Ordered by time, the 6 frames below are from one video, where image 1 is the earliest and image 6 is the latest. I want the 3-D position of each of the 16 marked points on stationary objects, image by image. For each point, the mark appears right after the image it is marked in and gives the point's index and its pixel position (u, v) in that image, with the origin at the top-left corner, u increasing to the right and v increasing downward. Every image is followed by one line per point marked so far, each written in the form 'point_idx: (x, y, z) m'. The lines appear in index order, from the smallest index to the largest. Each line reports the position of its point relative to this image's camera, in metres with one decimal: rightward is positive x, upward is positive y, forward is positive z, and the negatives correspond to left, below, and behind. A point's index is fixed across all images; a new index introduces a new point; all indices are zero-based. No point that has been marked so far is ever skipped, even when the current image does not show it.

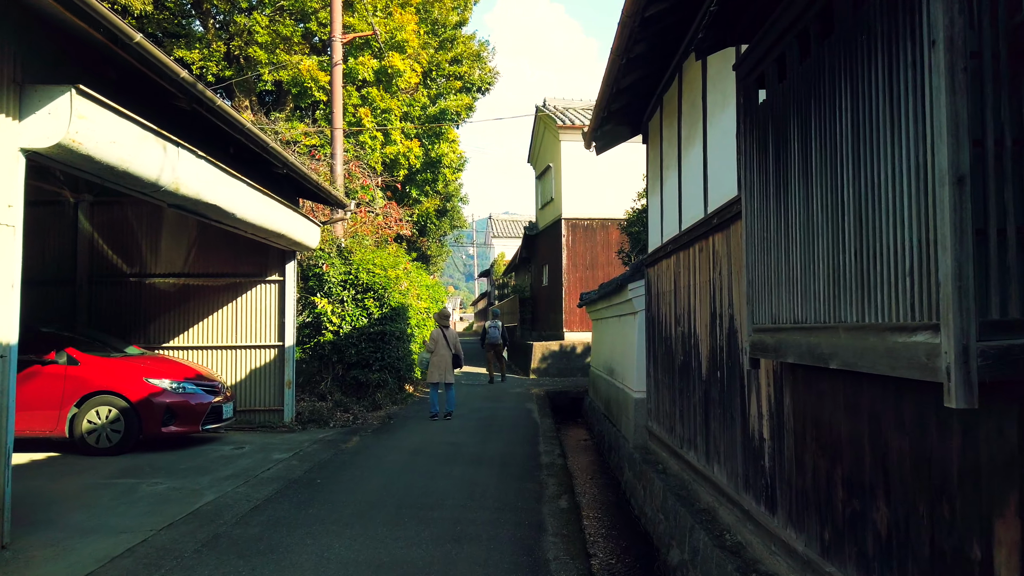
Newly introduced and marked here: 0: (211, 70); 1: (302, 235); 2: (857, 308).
0: (-6.5, +4.7, +15.9) m
1: (-2.7, +0.7, +9.6) m
2: (+1.3, -0.1, +2.7) m
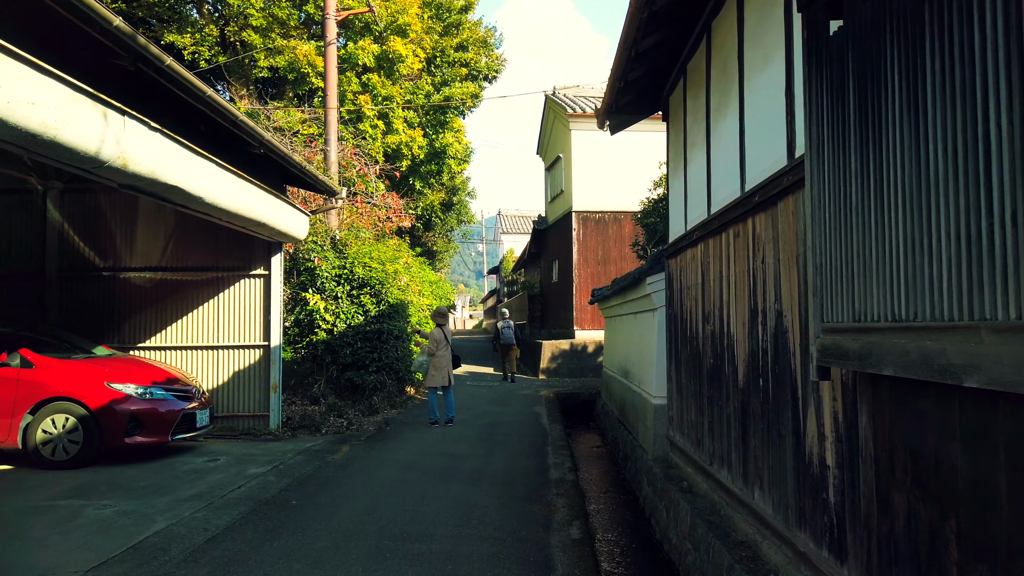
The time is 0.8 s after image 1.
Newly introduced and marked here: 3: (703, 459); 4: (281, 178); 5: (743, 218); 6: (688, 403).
0: (-6.3, +4.8, +15.1) m
1: (-2.7, +0.8, +8.8) m
2: (+1.2, 0.0, +1.8) m
3: (+1.5, -1.4, +5.9) m
4: (-2.9, +1.4, +9.2) m
5: (+1.5, +0.4, +4.7) m
6: (+1.6, -1.0, +6.5) m
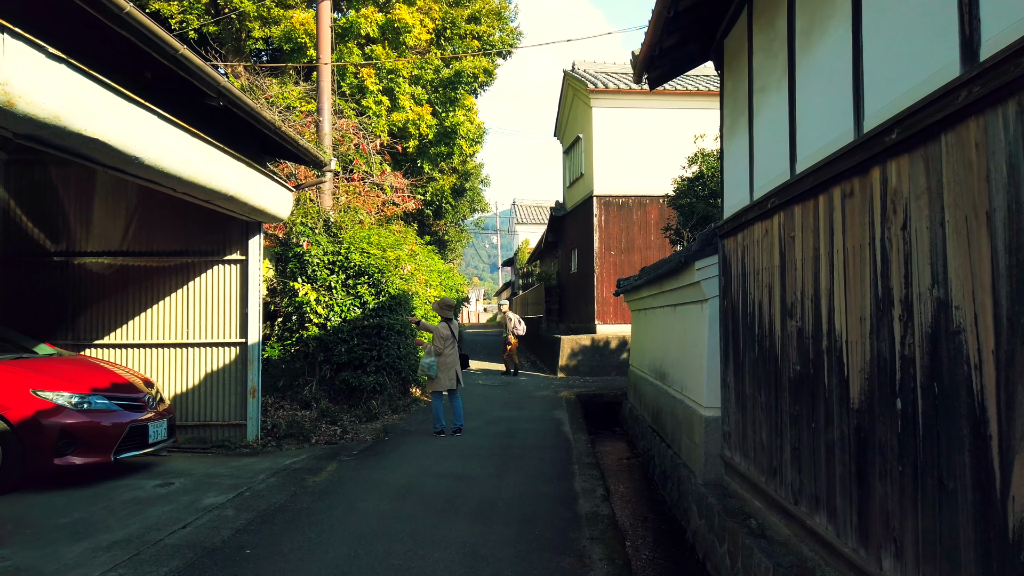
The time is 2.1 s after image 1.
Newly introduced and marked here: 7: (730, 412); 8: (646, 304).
0: (-6.0, +5.0, +13.8) m
1: (-2.5, +0.9, +7.5) m
2: (+1.3, 0.0, +0.4) m
3: (+1.7, -1.3, +4.5) m
4: (-2.7, +1.5, +7.9) m
5: (+1.6, +0.5, +3.3) m
6: (+1.7, -0.9, +5.1) m
7: (+1.7, -1.0, +5.8) m
8: (+1.9, -0.2, +10.2) m
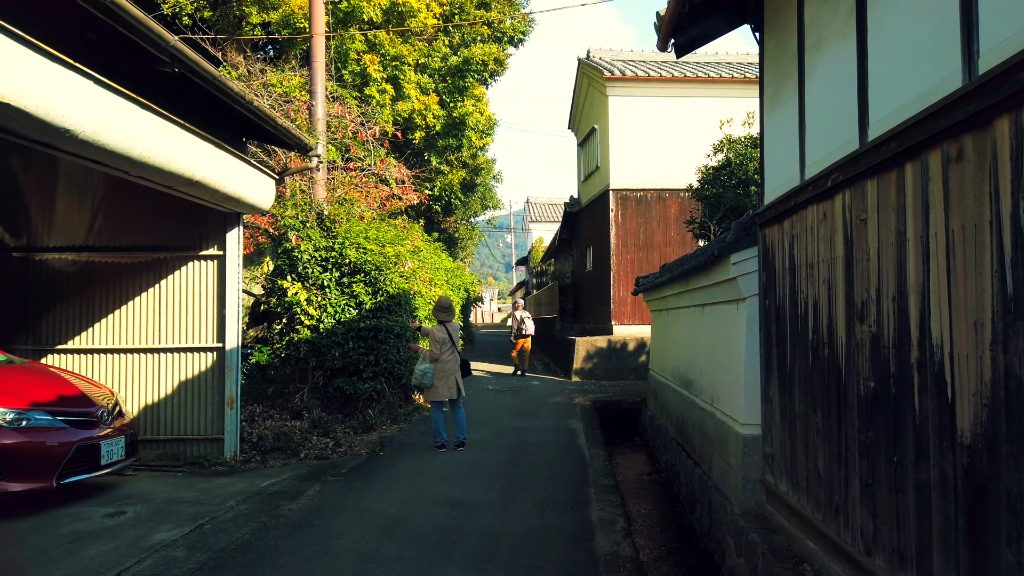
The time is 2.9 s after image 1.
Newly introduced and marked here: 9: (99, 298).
0: (-5.8, +5.0, +13.1) m
1: (-2.4, +0.9, +6.7) m
2: (+1.2, +0.1, -0.4) m
3: (+1.7, -1.3, +3.6) m
4: (-2.6, +1.5, +7.1) m
5: (+1.6, +0.6, +2.5) m
6: (+1.7, -0.9, +4.2) m
7: (+1.8, -1.0, +4.9) m
8: (+2.0, -0.2, +9.3) m
9: (-3.9, -0.1, +6.9) m
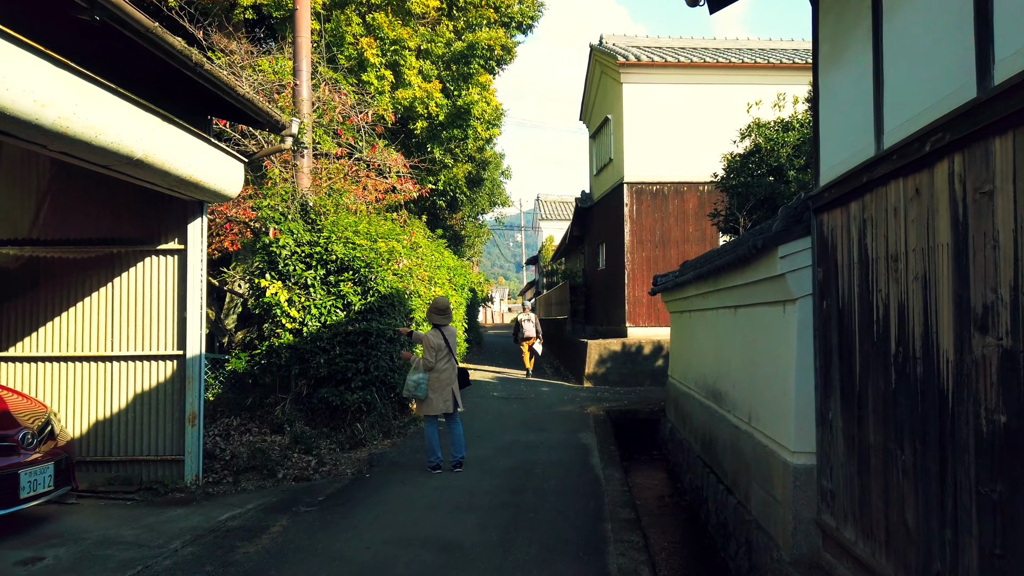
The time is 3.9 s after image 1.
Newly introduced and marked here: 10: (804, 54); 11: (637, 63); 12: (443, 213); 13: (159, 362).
0: (-5.7, +5.0, +12.3) m
1: (-2.4, +0.9, +5.8) m
2: (+1.1, +0.1, -1.3) m
3: (+1.7, -1.3, +2.7) m
4: (-2.6, +1.5, +6.3) m
5: (+1.5, +0.6, +1.5) m
6: (+1.7, -0.9, +3.3) m
7: (+1.8, -1.0, +4.0) m
8: (+2.0, -0.2, +8.3) m
9: (-3.9, -0.1, +6.1) m
10: (+6.1, +4.8, +15.2) m
11: (+2.4, +4.3, +14.1) m
12: (-1.7, +1.8, +18.0) m
13: (-2.9, -0.6, +6.0) m
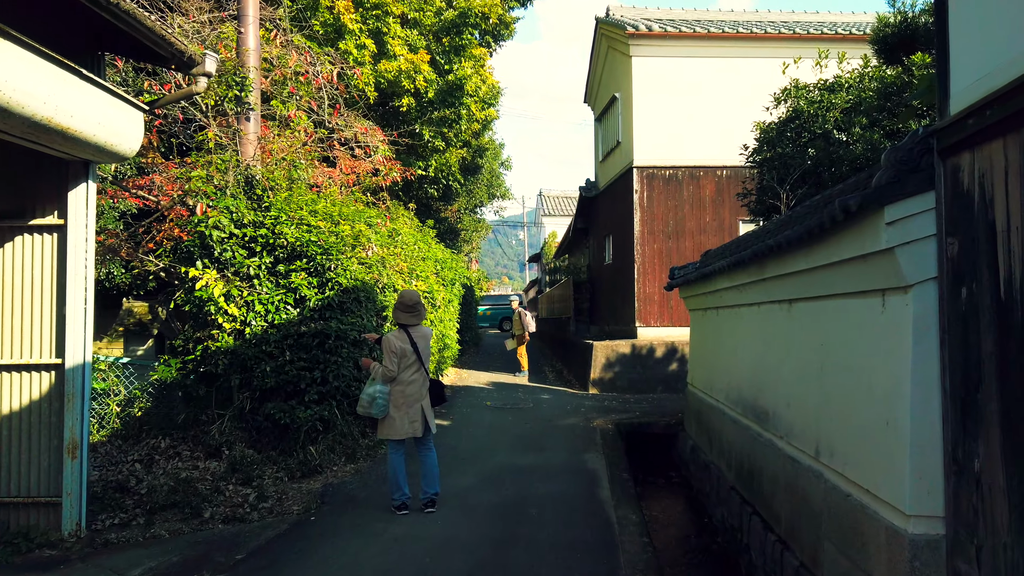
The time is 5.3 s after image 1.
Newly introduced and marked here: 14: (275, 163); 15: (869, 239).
0: (-5.8, +5.1, +10.8) m
1: (-2.5, +1.0, +4.4) m
2: (+1.0, +0.1, -2.8) m
3: (+1.6, -1.2, +1.2) m
4: (-2.7, +1.6, +4.8) m
5: (+1.4, +0.6, +0.1) m
6: (+1.6, -0.8, +1.8) m
7: (+1.7, -0.9, +2.5) m
8: (+2.0, -0.1, +6.9) m
9: (-3.9, 0.0, +4.6) m
10: (+6.0, +4.9, +13.7) m
11: (+2.3, +4.4, +12.6) m
12: (-1.7, +1.9, +16.6) m
13: (-3.0, -0.5, +4.6) m
14: (-2.3, +1.2, +7.1) m
15: (+1.6, +0.2, +3.2) m
